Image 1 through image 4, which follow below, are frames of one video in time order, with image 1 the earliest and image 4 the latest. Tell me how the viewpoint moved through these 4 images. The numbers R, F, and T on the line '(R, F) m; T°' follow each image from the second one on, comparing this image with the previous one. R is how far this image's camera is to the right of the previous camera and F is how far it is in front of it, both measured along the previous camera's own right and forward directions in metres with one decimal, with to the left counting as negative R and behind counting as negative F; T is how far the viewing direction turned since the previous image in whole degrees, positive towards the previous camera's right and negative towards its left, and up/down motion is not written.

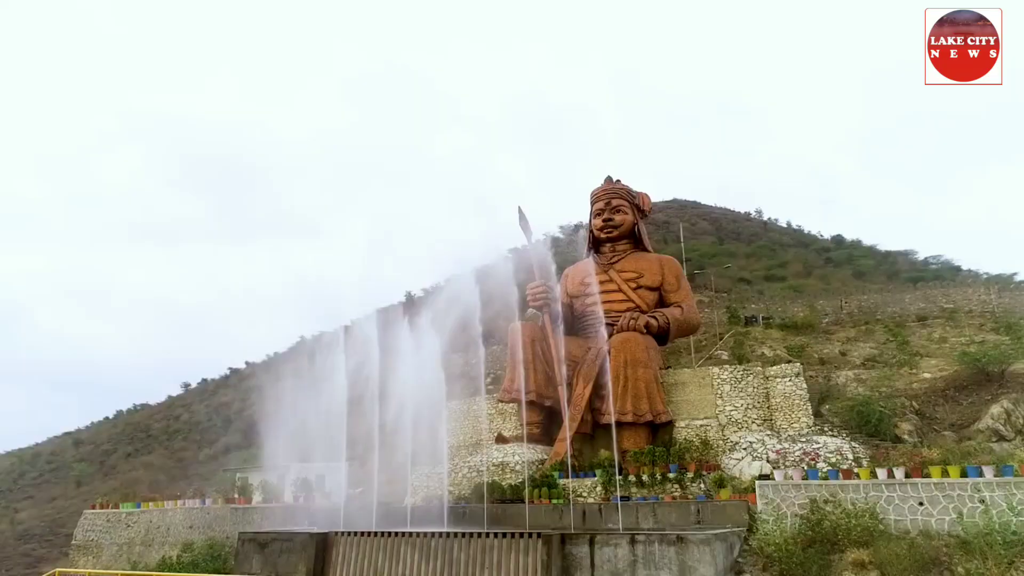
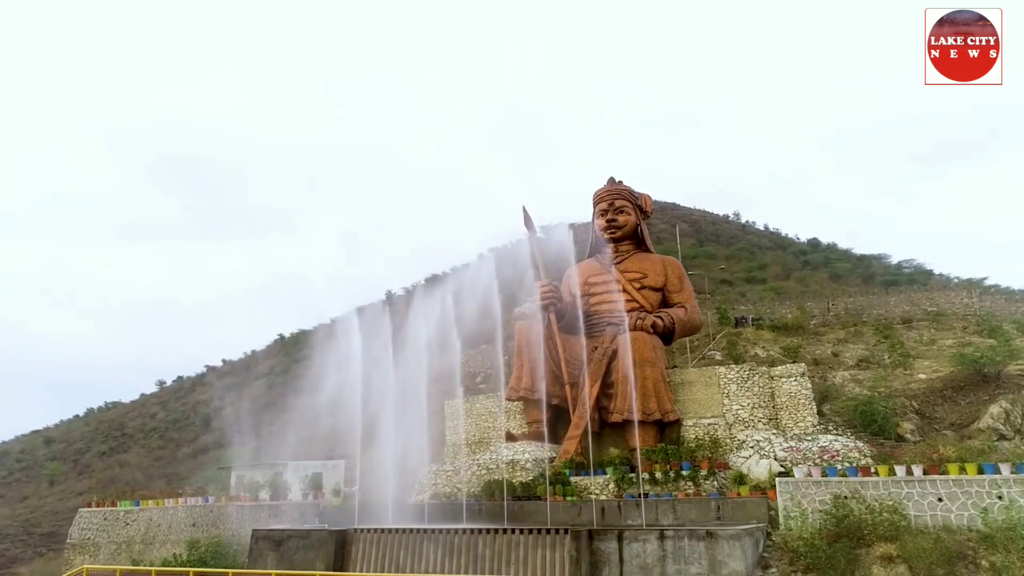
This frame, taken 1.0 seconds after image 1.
(-0.5, -0.1) m; +2°
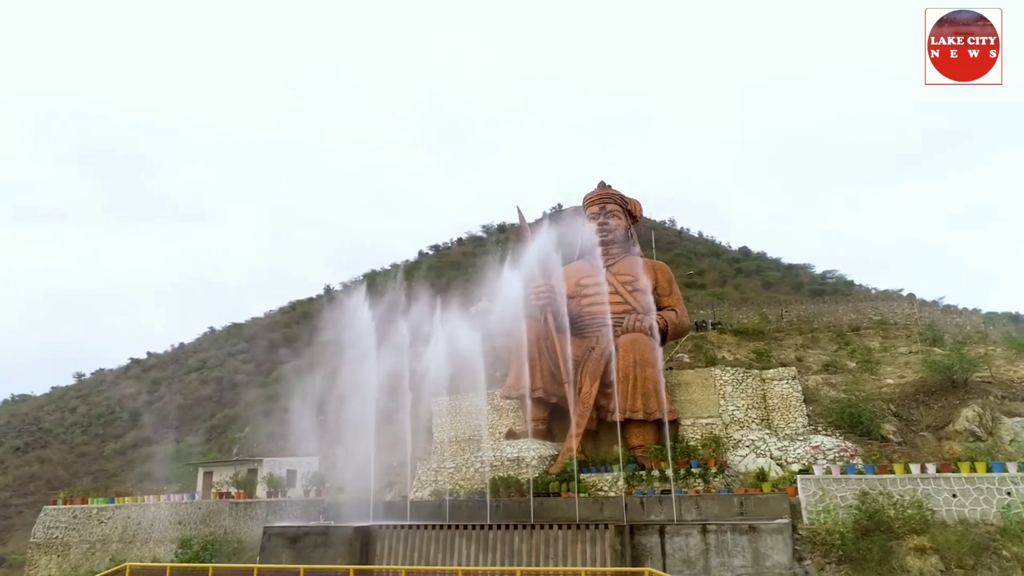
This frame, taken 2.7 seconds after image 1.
(-1.1, 0.0) m; +5°
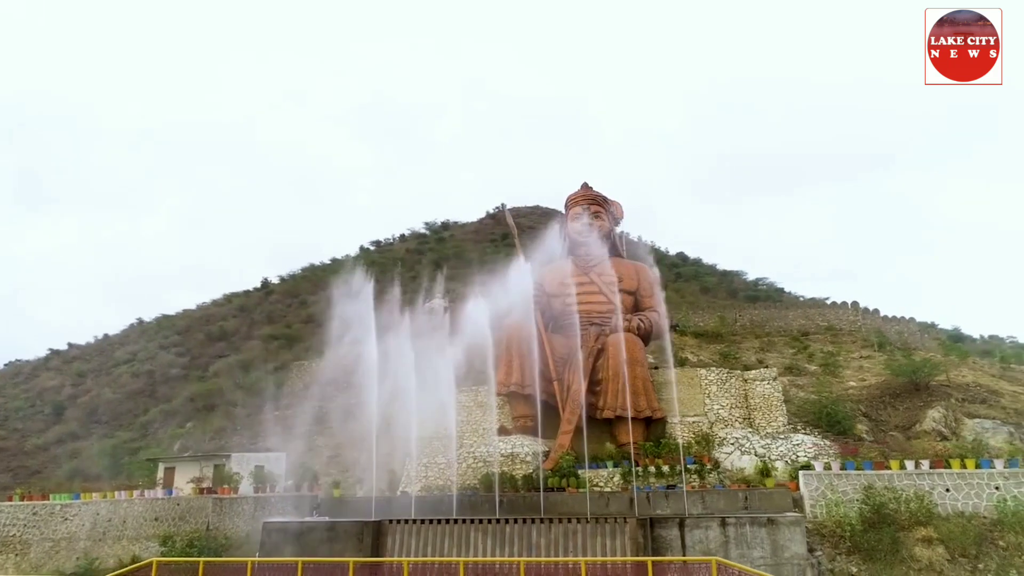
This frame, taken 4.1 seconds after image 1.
(-0.9, 0.0) m; +5°
